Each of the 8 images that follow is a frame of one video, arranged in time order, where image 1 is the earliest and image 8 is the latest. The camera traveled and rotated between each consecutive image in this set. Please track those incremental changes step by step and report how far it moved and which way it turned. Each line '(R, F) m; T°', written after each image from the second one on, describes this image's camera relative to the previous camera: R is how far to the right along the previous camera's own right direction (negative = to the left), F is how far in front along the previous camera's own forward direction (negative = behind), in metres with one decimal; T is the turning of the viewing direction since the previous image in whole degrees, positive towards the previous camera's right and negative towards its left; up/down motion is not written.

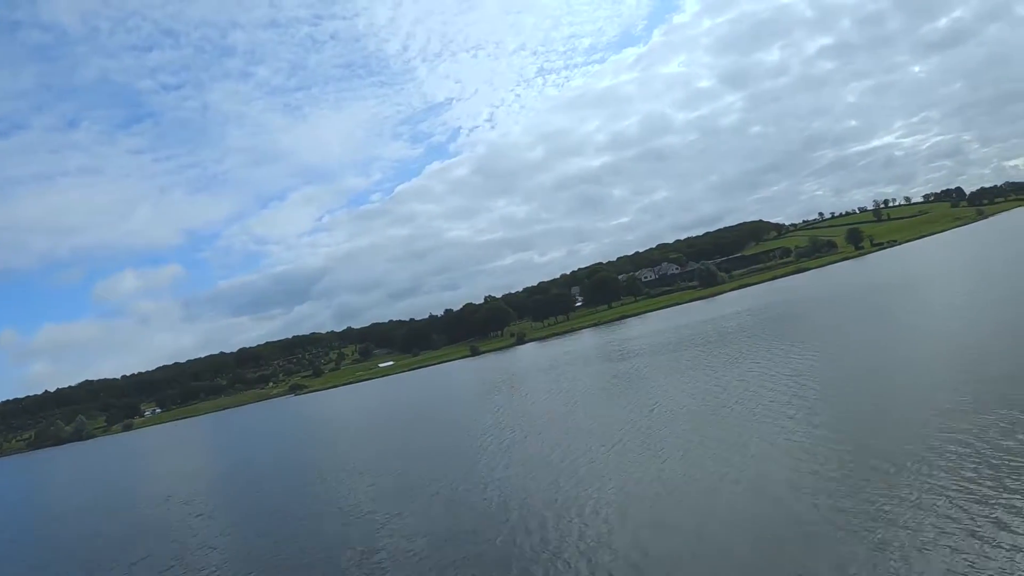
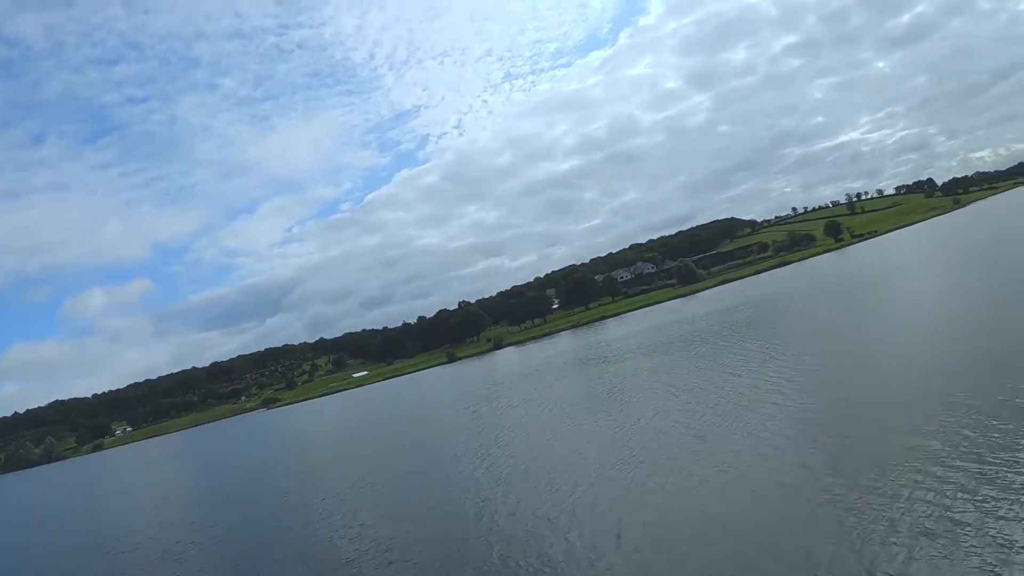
(+1.4, +5.8) m; -10°
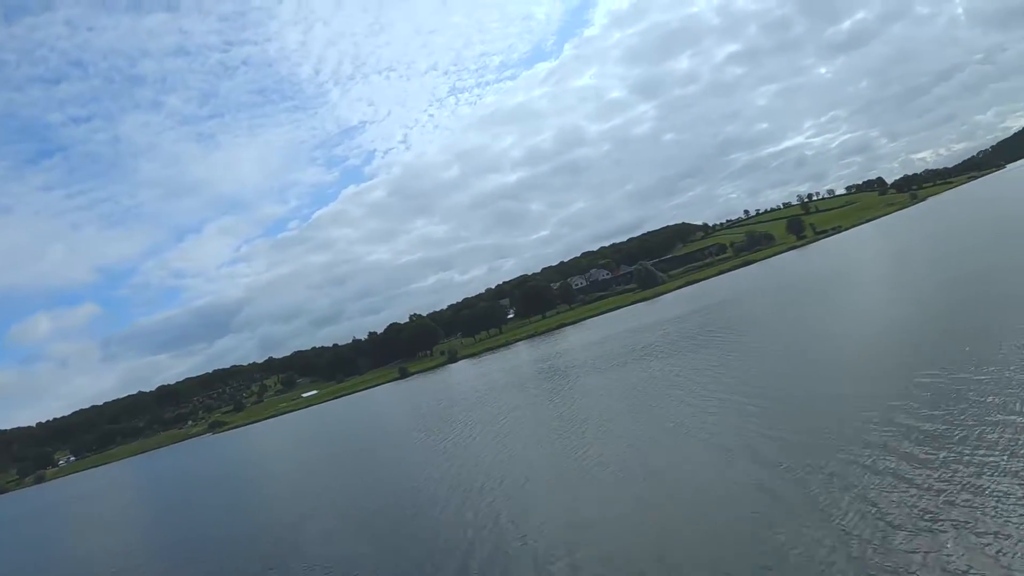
(0.0, +1.5) m; +2°
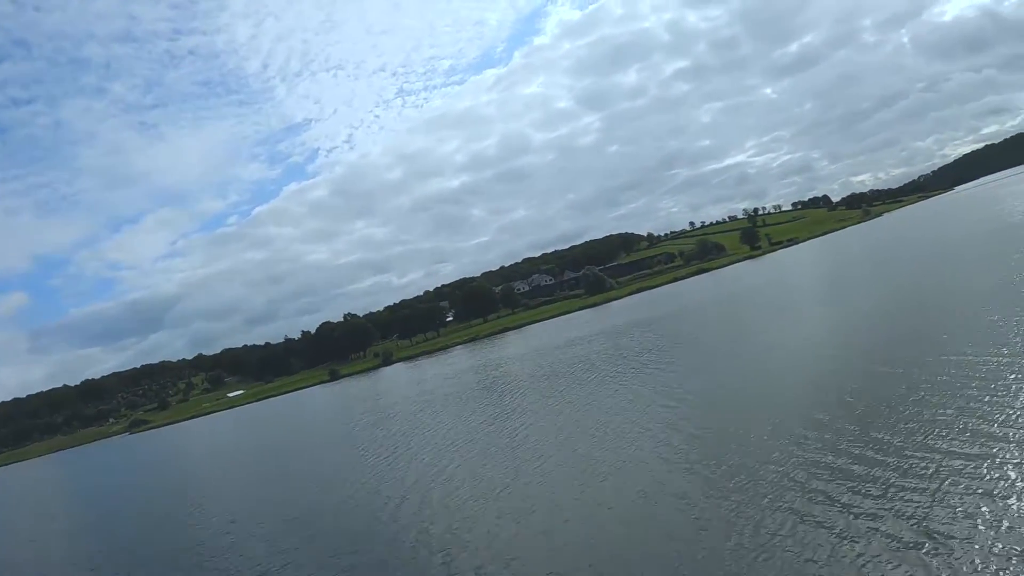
(0.0, +1.8) m; +3°
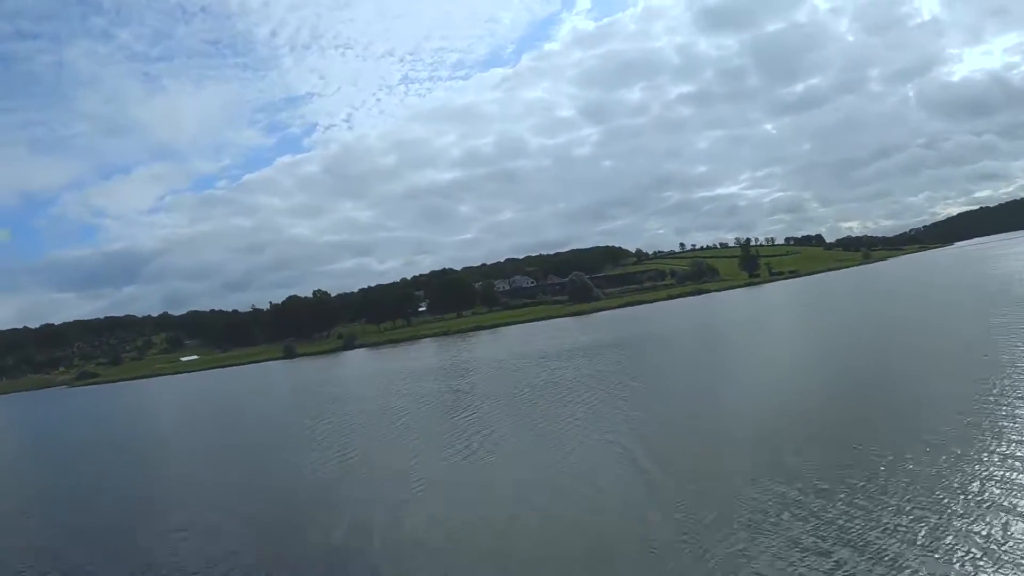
(0.0, +2.0) m; +1°
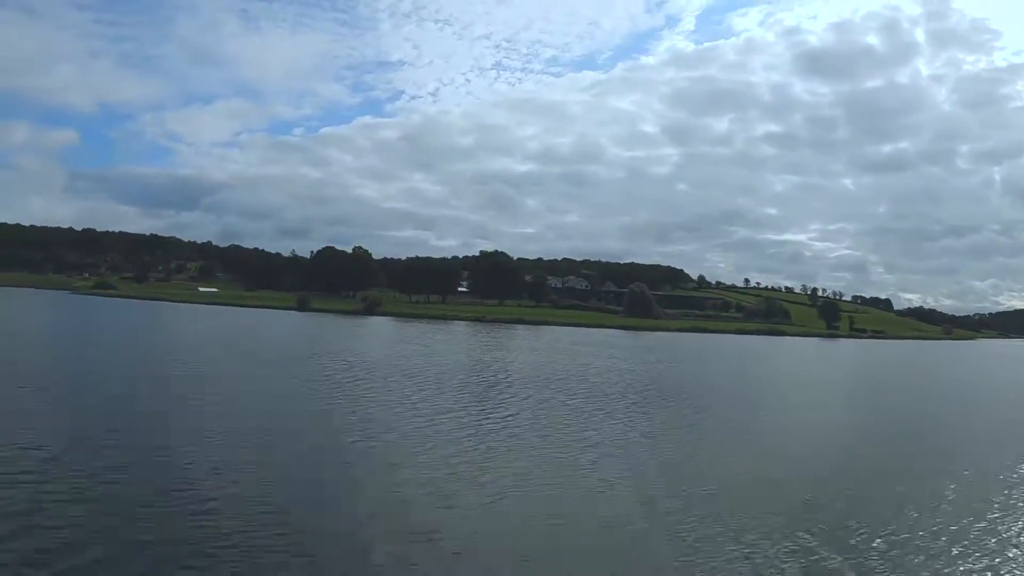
(-0.1, +3.1) m; -2°
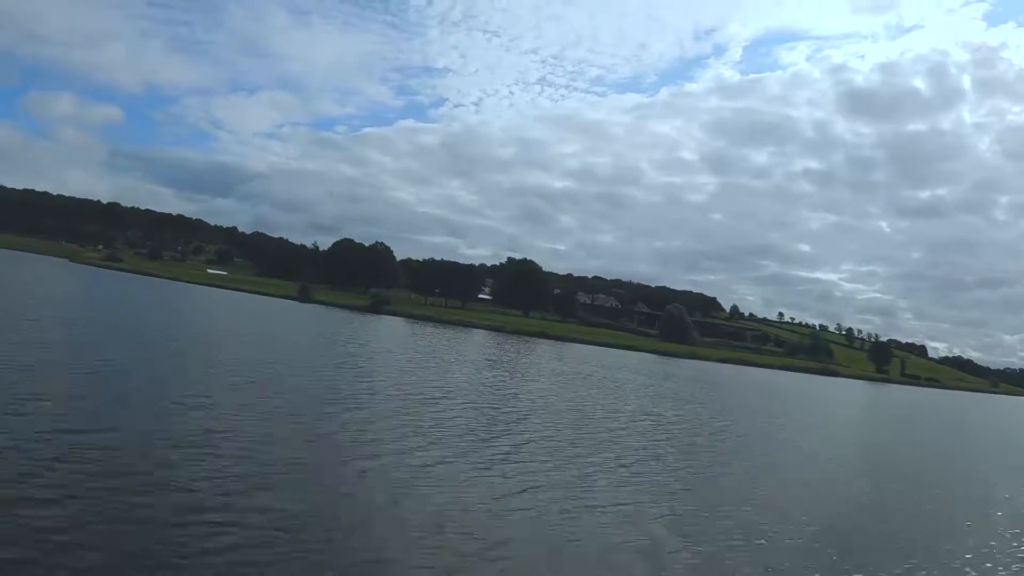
(0.0, +2.2) m; -1°
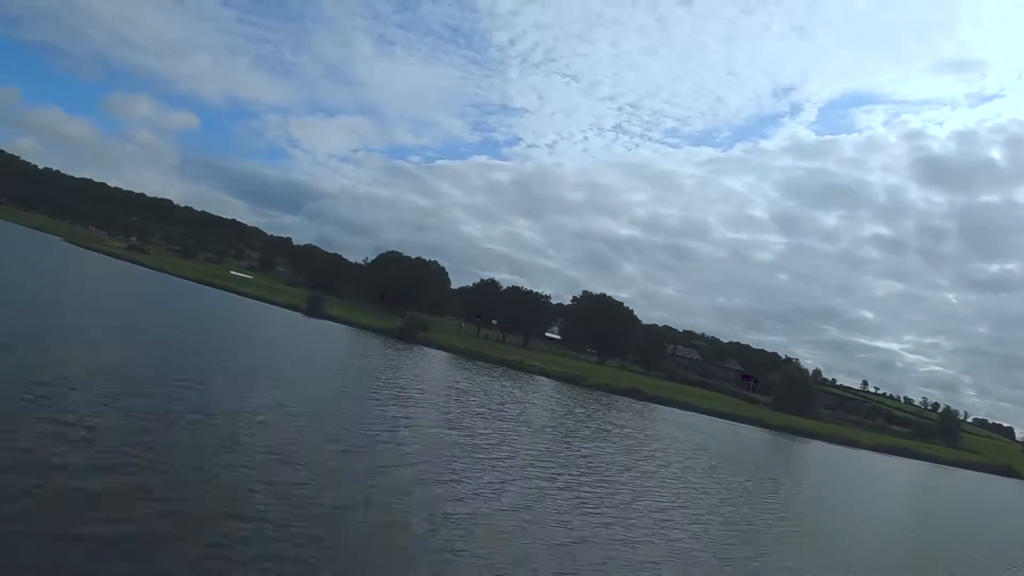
(-0.4, +4.8) m; -3°
